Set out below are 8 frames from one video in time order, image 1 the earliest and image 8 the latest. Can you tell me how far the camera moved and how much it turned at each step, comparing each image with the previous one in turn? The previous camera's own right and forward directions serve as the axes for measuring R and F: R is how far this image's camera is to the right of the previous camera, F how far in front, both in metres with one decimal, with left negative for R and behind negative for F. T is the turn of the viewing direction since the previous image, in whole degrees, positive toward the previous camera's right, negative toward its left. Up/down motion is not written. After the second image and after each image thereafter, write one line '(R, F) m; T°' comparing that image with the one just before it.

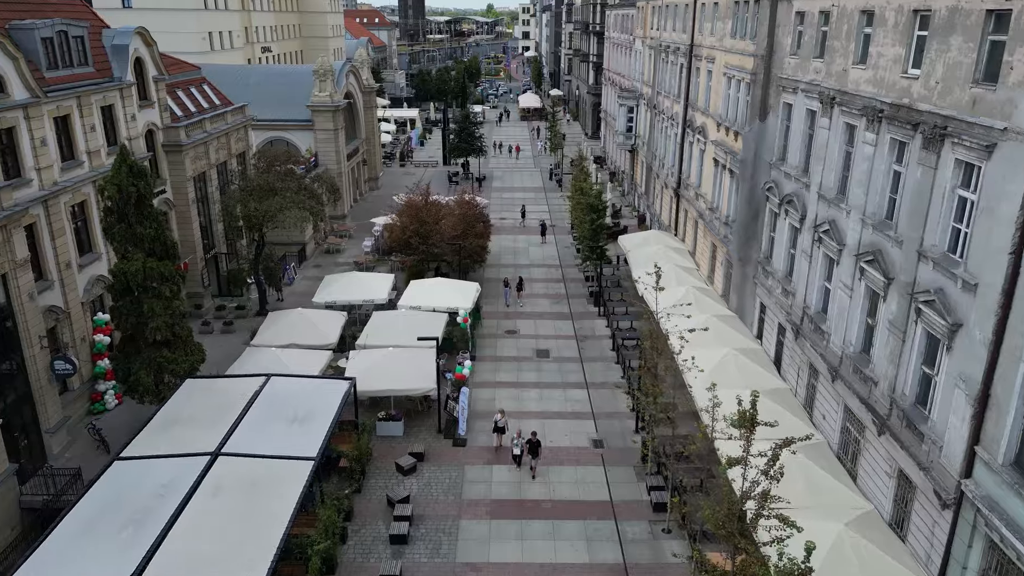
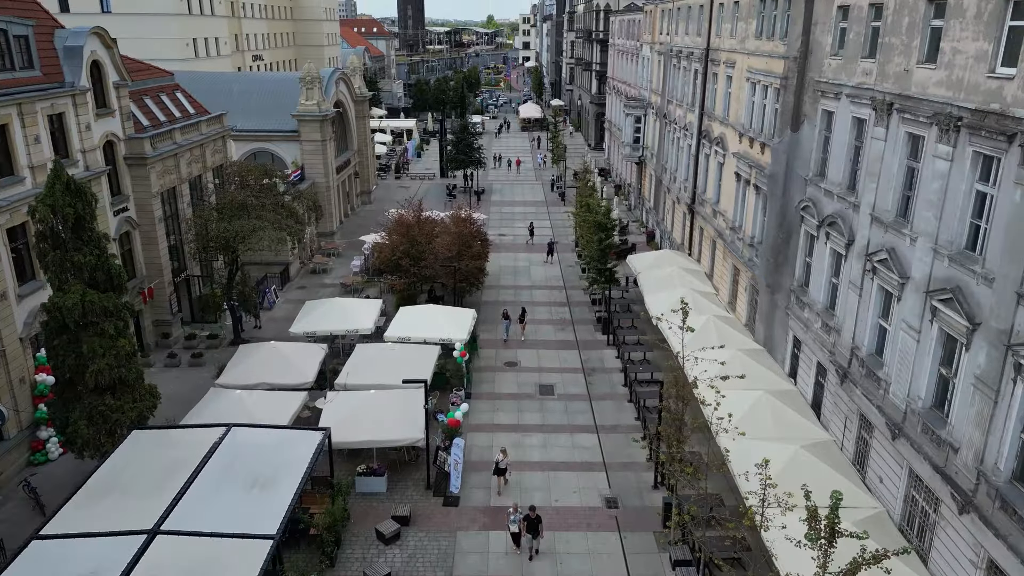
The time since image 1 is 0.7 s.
(0.0, +2.9) m; 0°
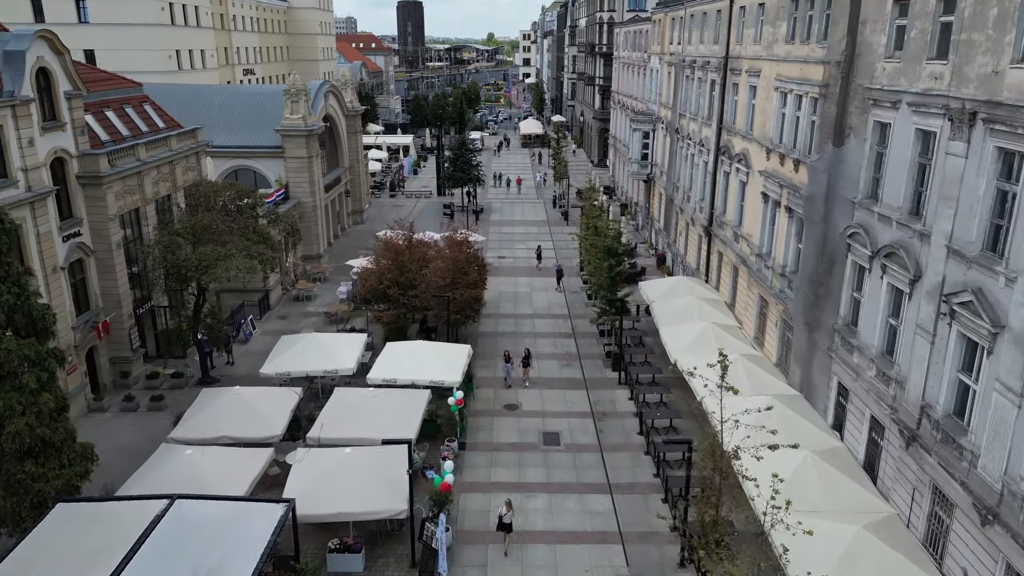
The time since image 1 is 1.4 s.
(0.0, +2.9) m; 0°
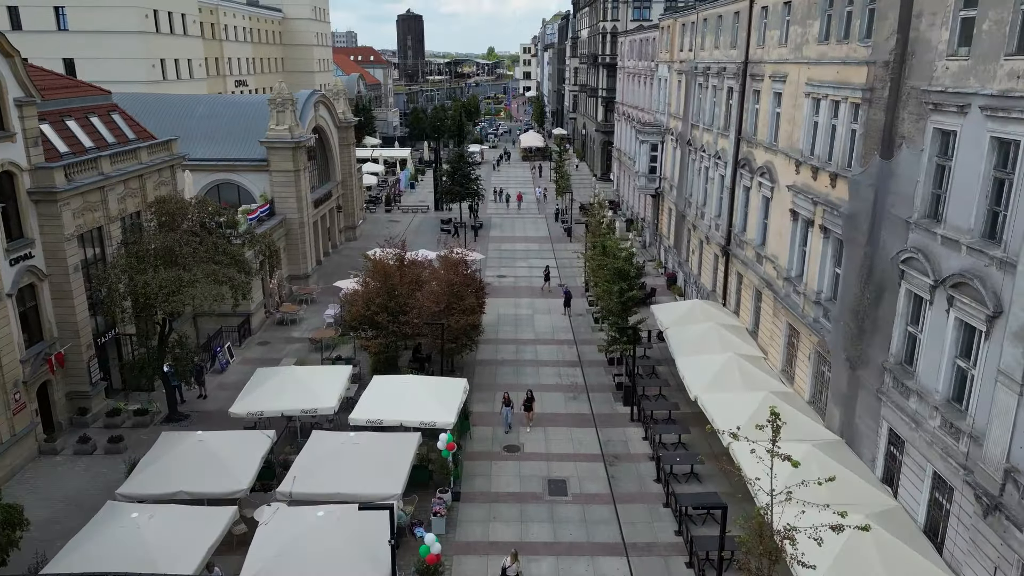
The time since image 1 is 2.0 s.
(0.0, +2.4) m; 0°
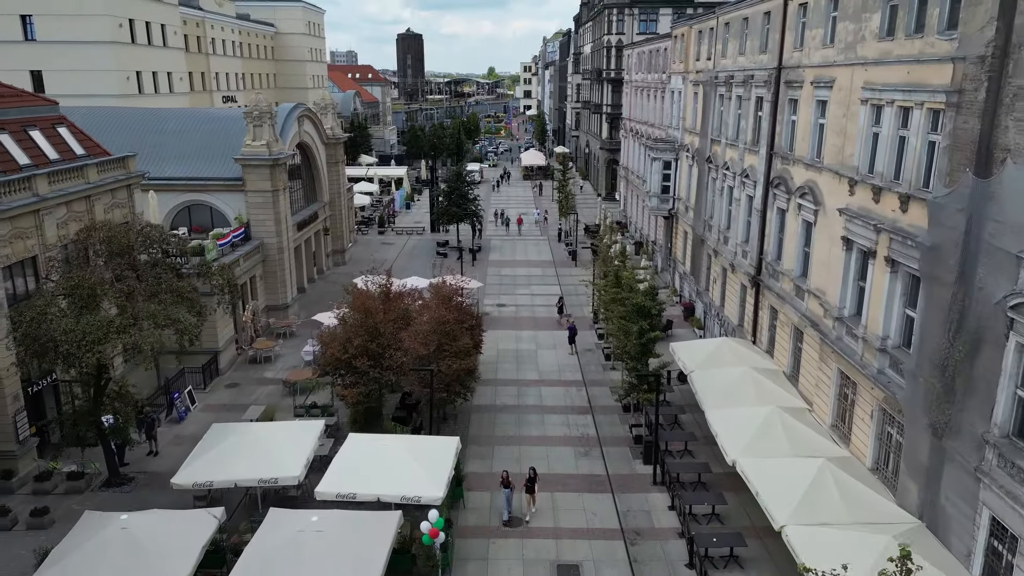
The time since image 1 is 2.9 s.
(0.0, +3.3) m; 0°
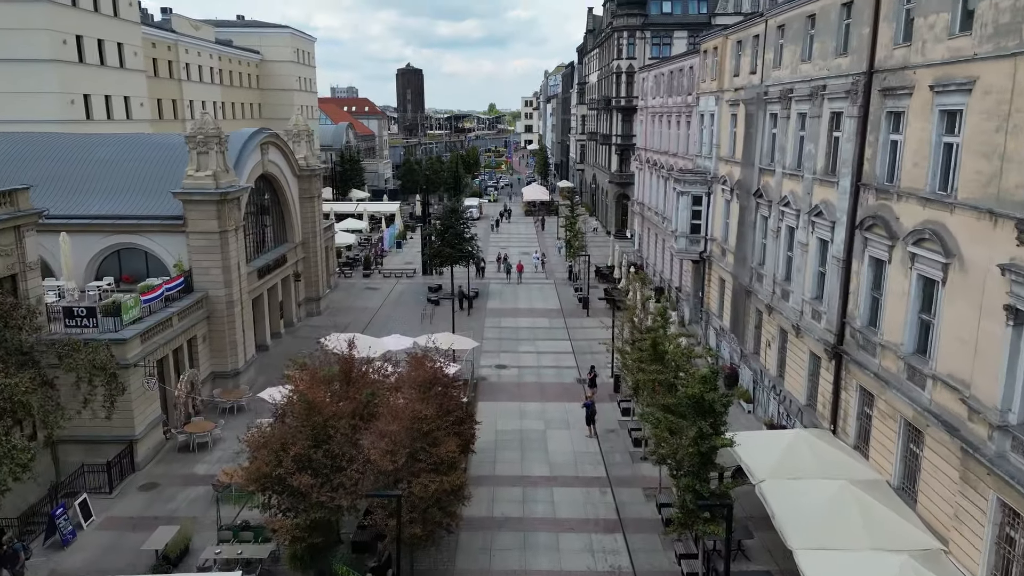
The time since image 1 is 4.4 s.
(-0.1, +5.8) m; 0°
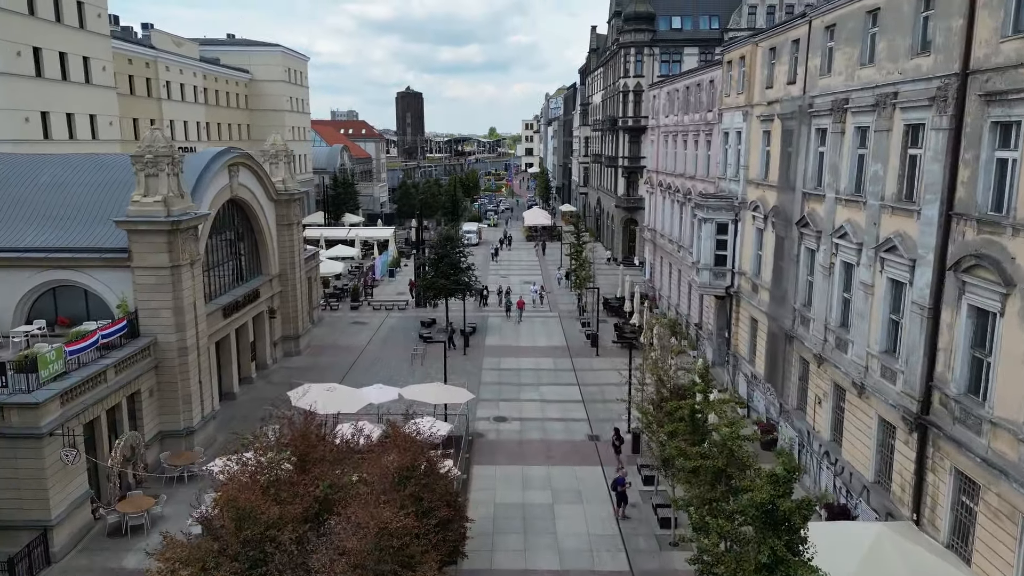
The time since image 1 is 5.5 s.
(0.0, +3.6) m; 0°
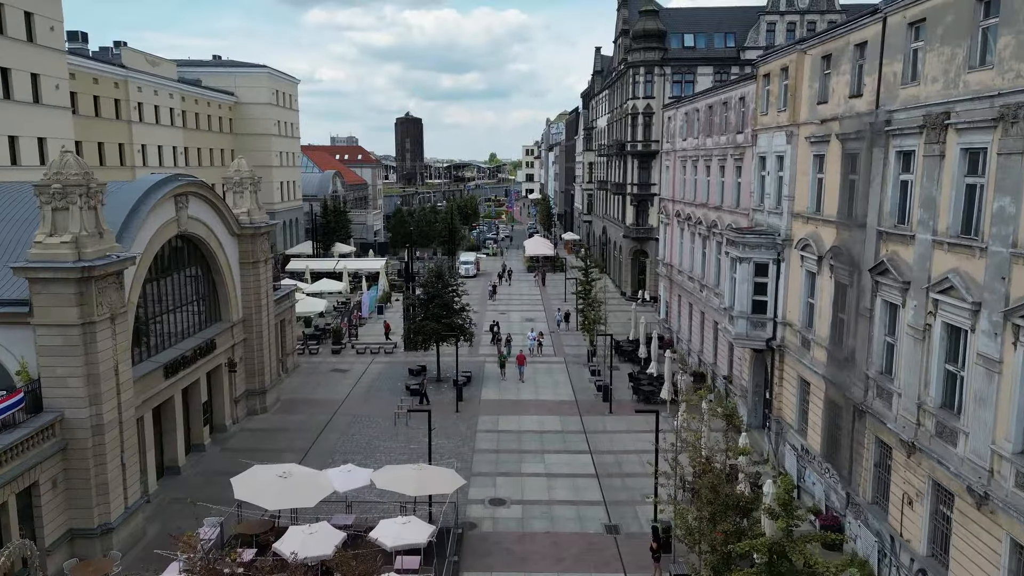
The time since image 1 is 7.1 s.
(0.0, +4.3) m; 0°
